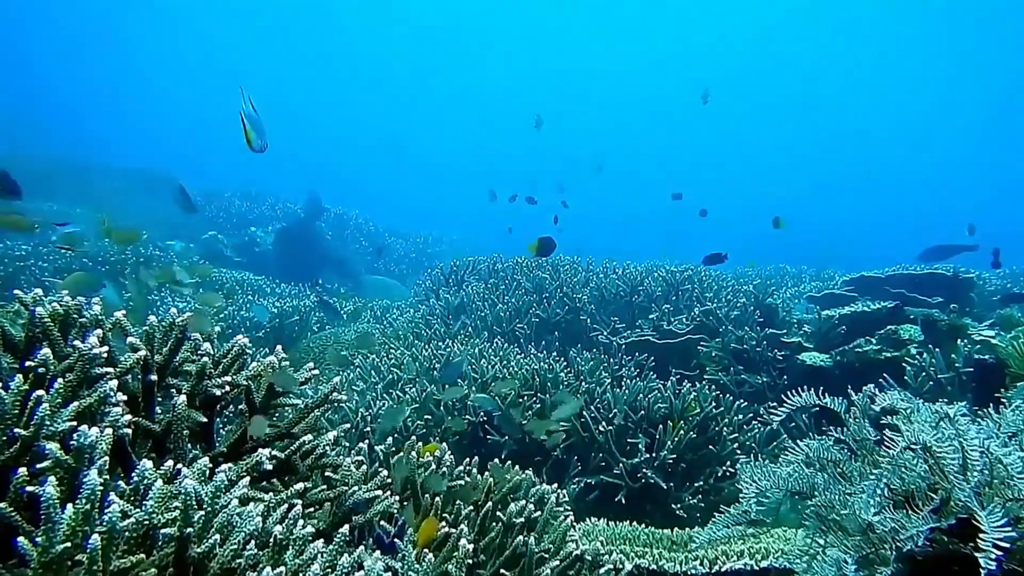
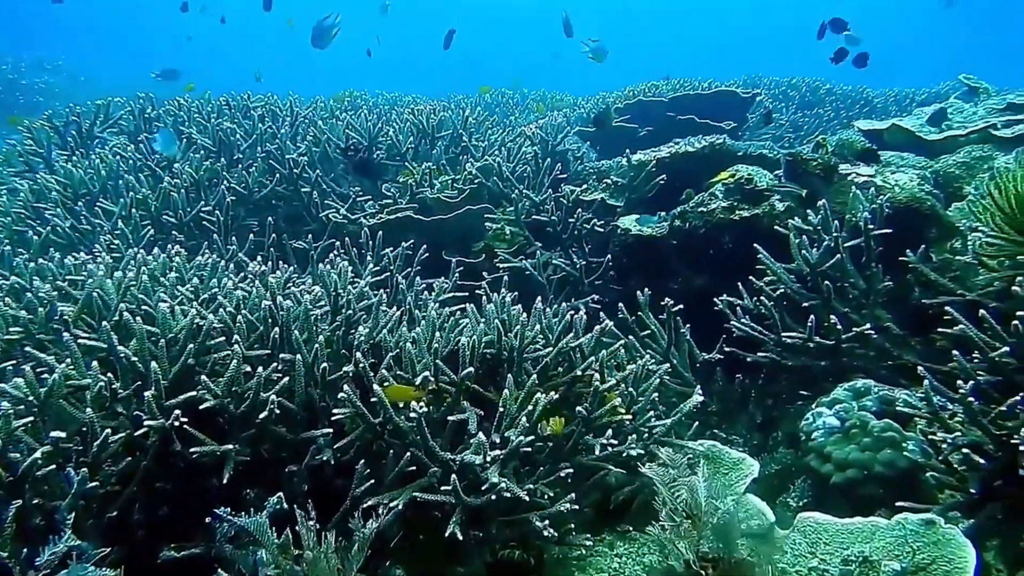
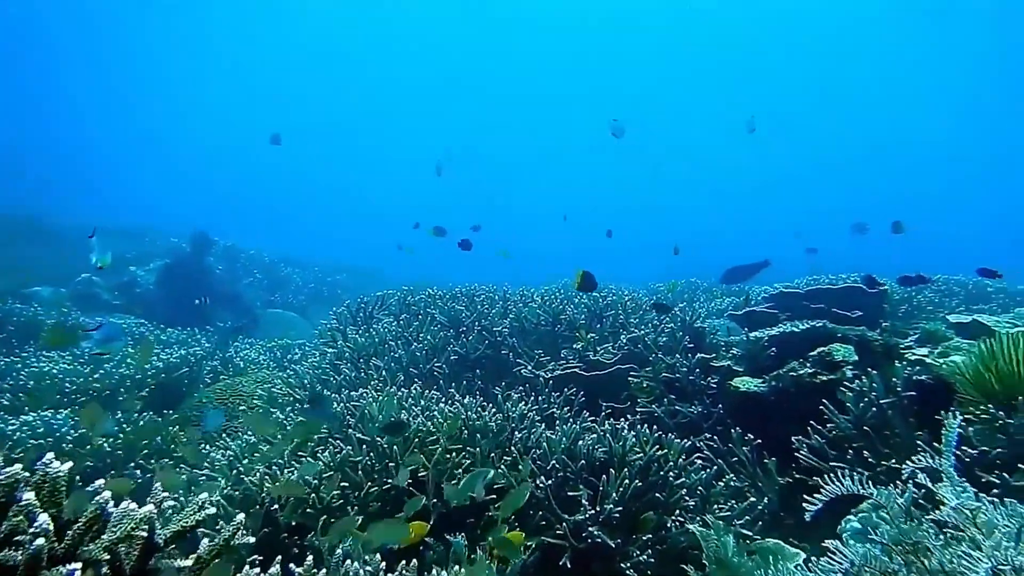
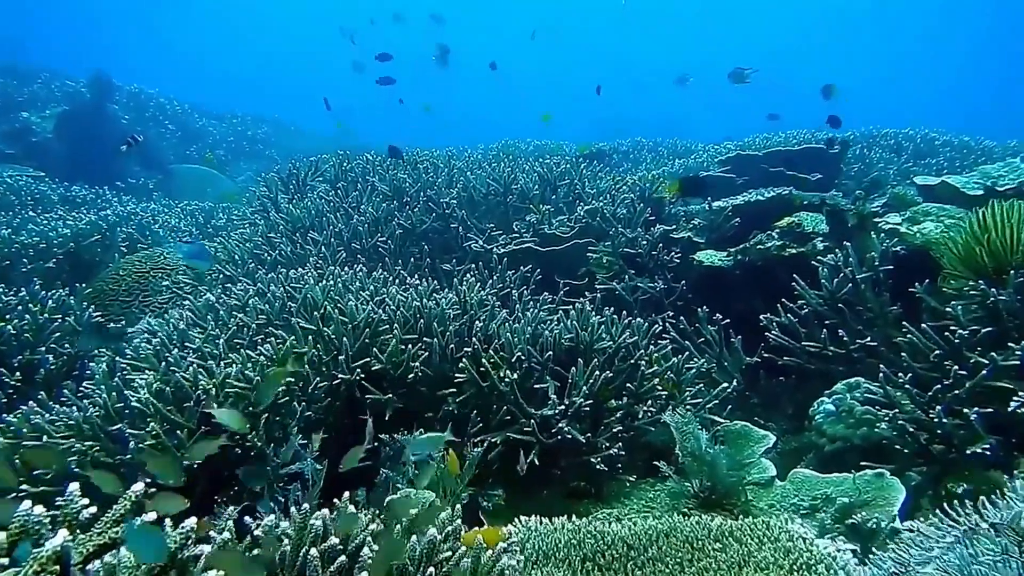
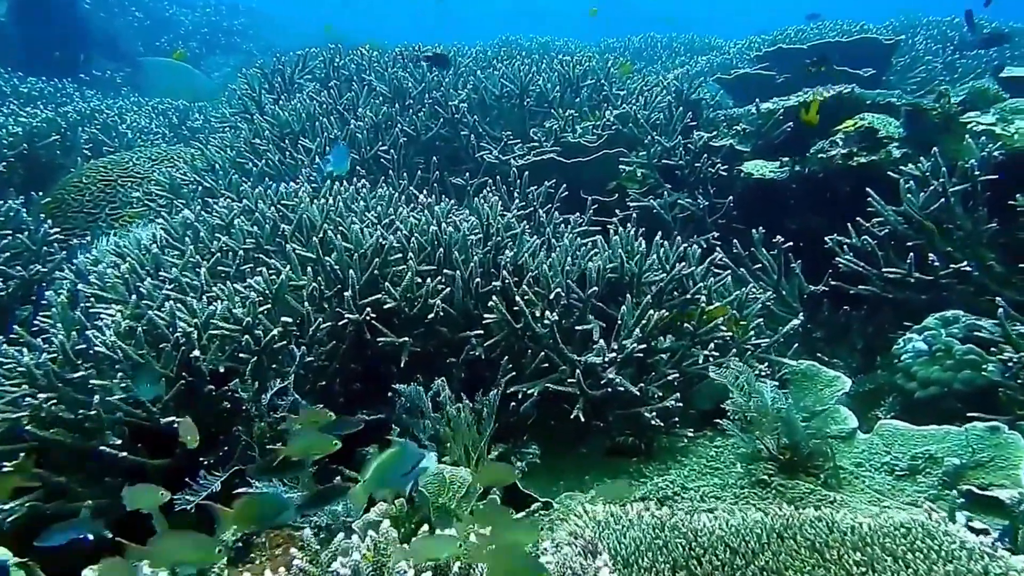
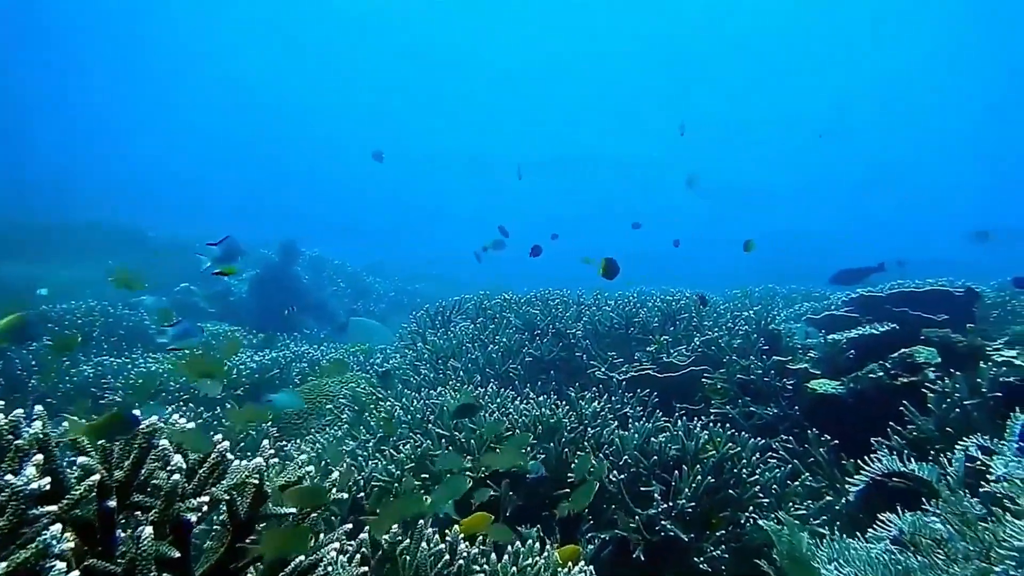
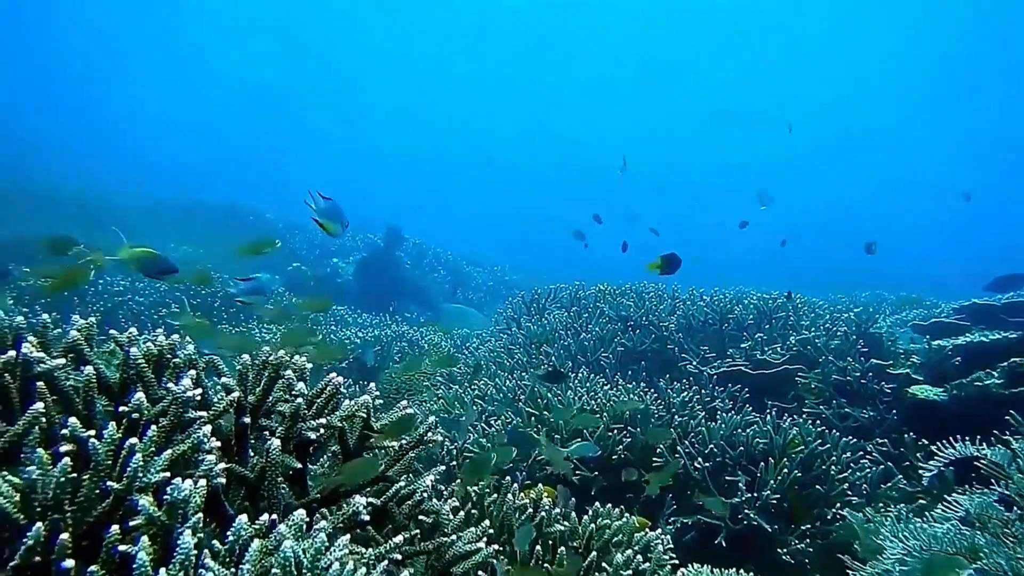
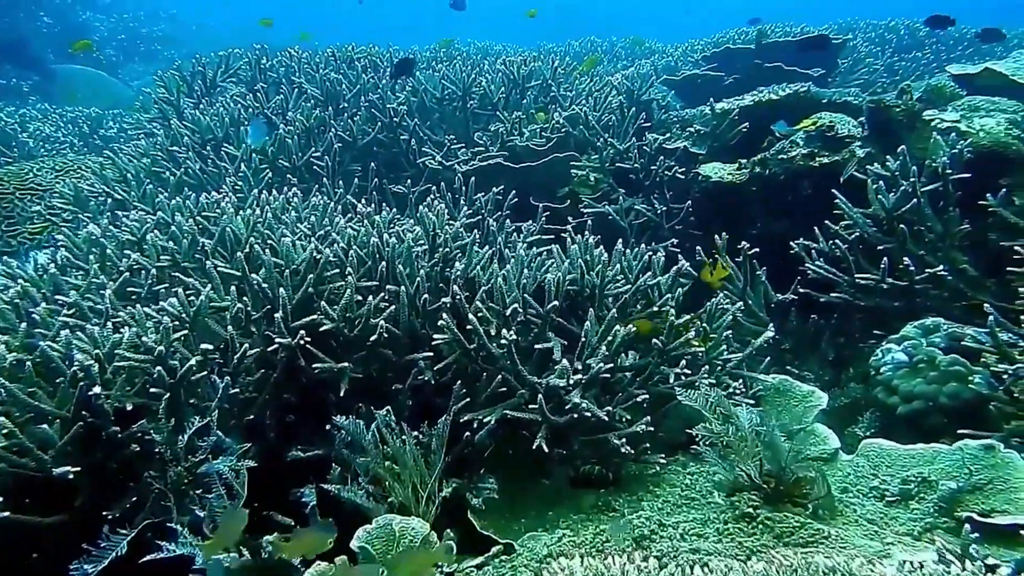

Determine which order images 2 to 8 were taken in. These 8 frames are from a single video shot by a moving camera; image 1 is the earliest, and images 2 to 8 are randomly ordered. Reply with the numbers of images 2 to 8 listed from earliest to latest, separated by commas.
7, 6, 3, 4, 5, 8, 2
